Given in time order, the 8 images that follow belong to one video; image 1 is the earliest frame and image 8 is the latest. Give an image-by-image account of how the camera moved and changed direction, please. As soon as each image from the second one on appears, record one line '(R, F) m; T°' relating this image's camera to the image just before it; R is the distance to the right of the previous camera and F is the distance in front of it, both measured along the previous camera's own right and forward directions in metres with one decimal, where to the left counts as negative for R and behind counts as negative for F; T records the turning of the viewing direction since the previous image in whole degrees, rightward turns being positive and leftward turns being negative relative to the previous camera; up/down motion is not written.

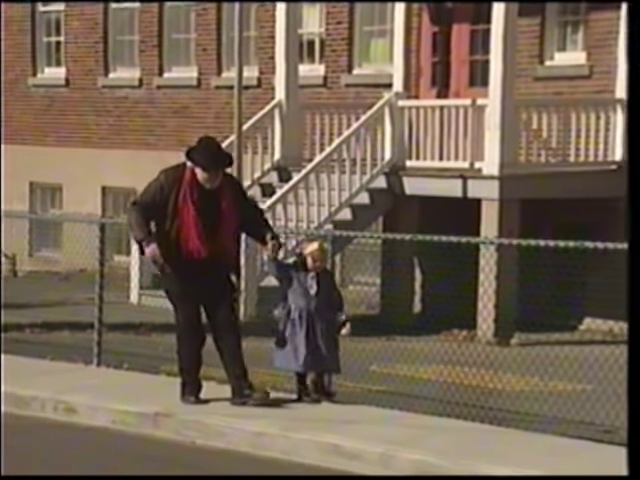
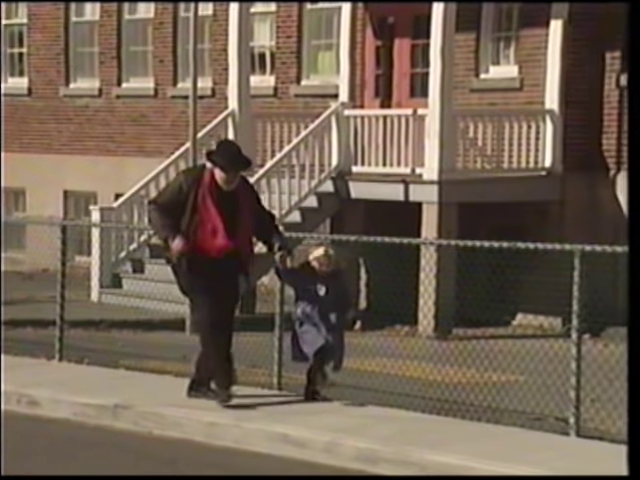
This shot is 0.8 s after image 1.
(+0.3, -0.6) m; +1°
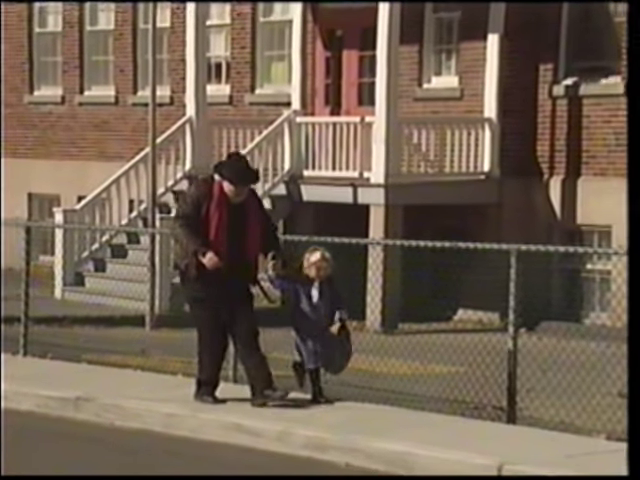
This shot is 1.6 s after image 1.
(+0.2, -0.6) m; +2°
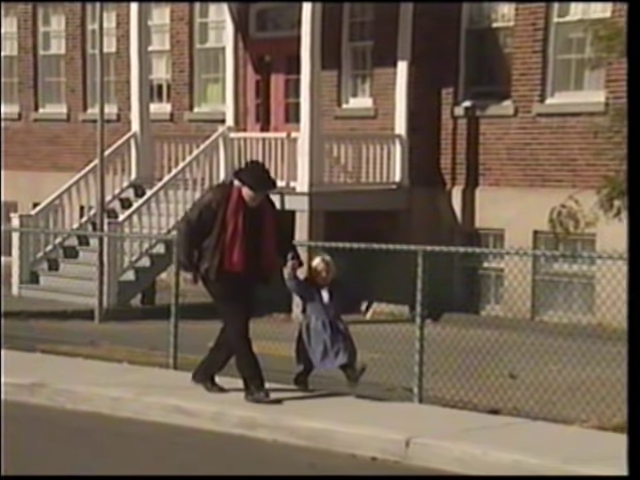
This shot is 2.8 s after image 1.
(+0.3, -1.5) m; +3°
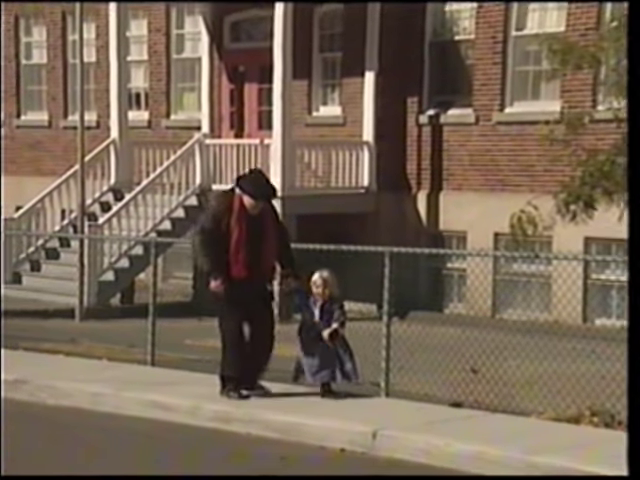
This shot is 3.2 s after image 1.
(+0.1, -0.6) m; +1°
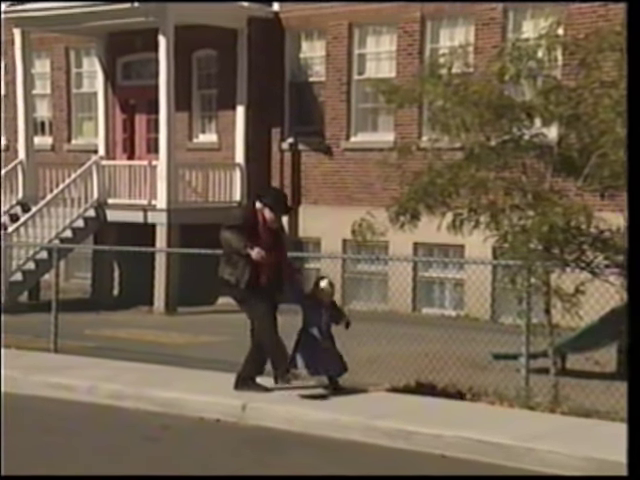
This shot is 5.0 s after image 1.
(+0.4, -2.7) m; +6°
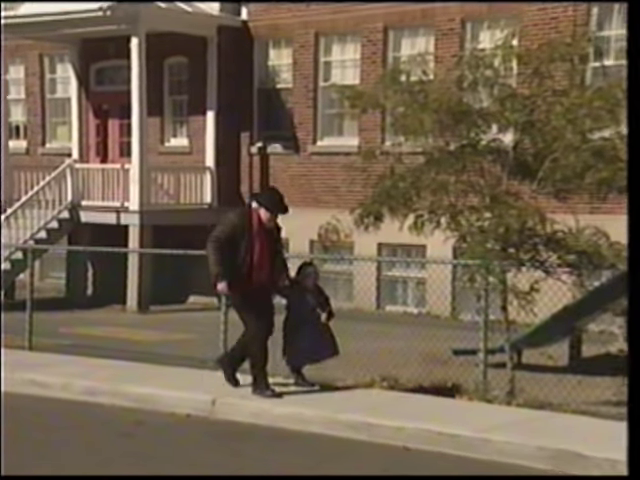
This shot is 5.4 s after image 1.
(+0.1, -0.6) m; +2°
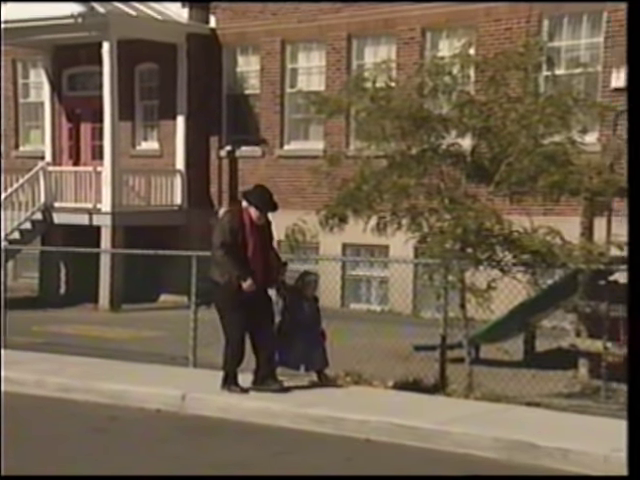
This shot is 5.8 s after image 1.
(+0.1, -0.6) m; +2°
